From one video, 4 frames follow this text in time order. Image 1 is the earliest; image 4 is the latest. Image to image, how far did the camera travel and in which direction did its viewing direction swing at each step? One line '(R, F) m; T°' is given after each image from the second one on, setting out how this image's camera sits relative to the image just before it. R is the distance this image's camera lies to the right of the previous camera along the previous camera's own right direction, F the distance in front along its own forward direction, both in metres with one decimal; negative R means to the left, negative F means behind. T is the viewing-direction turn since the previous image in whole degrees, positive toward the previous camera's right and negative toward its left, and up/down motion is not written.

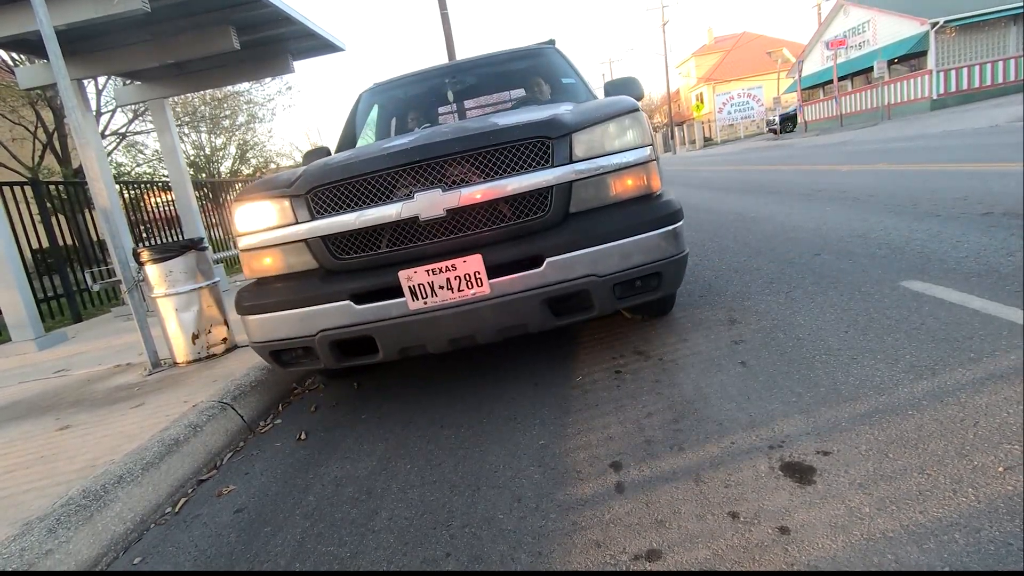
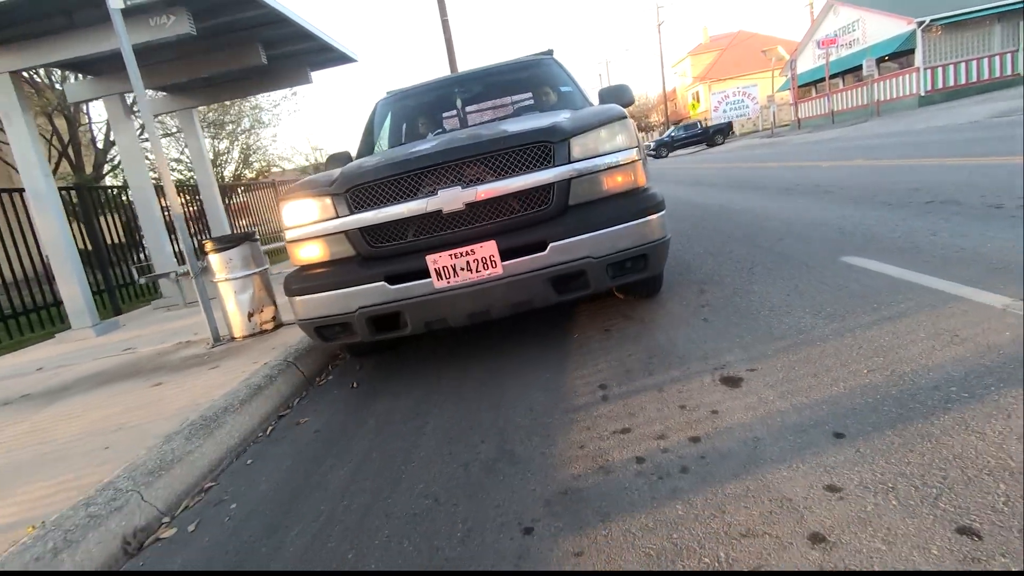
(-0.1, -0.9) m; 0°
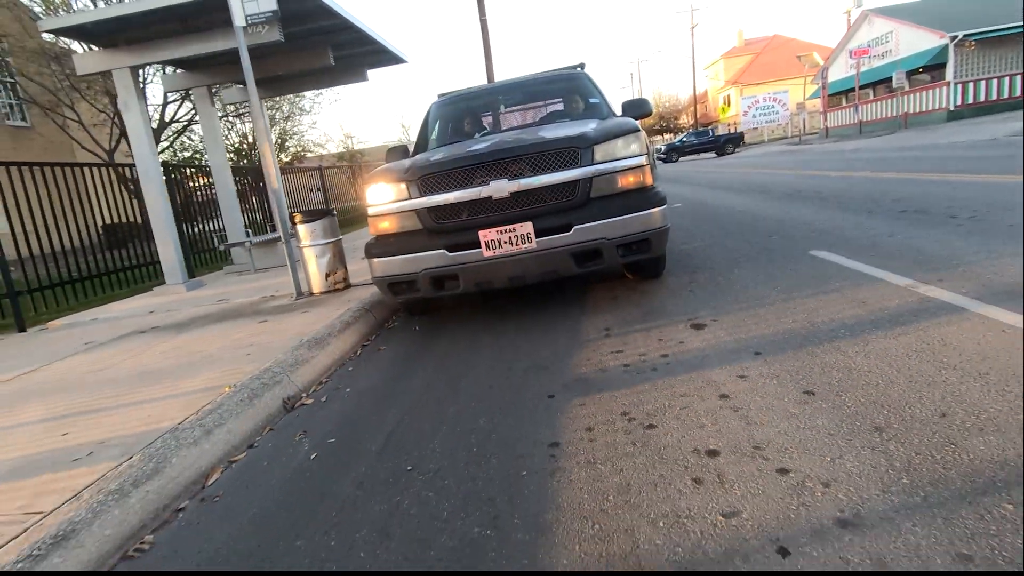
(-0.1, -1.2) m; -2°
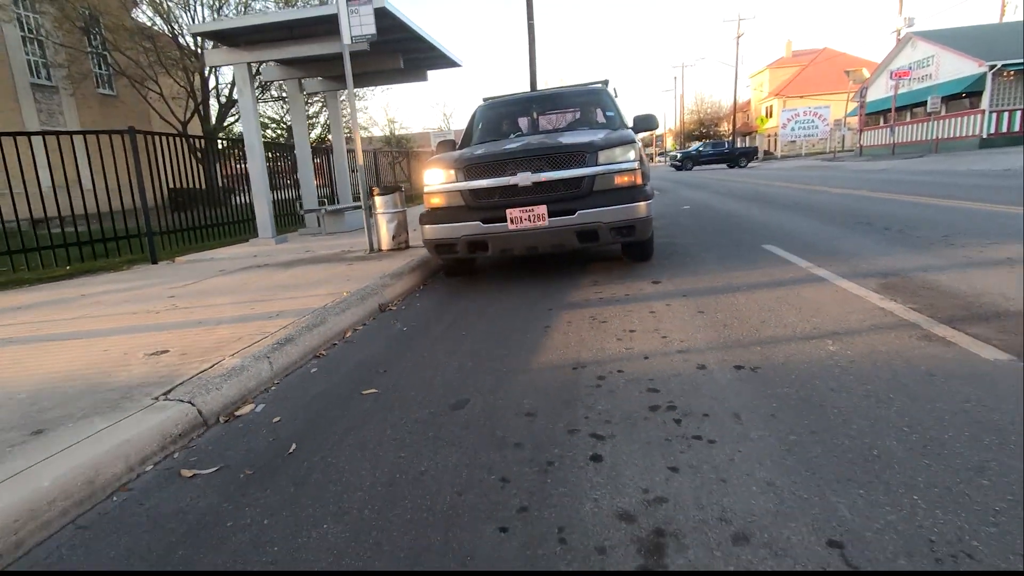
(+0.1, -2.0) m; -2°
